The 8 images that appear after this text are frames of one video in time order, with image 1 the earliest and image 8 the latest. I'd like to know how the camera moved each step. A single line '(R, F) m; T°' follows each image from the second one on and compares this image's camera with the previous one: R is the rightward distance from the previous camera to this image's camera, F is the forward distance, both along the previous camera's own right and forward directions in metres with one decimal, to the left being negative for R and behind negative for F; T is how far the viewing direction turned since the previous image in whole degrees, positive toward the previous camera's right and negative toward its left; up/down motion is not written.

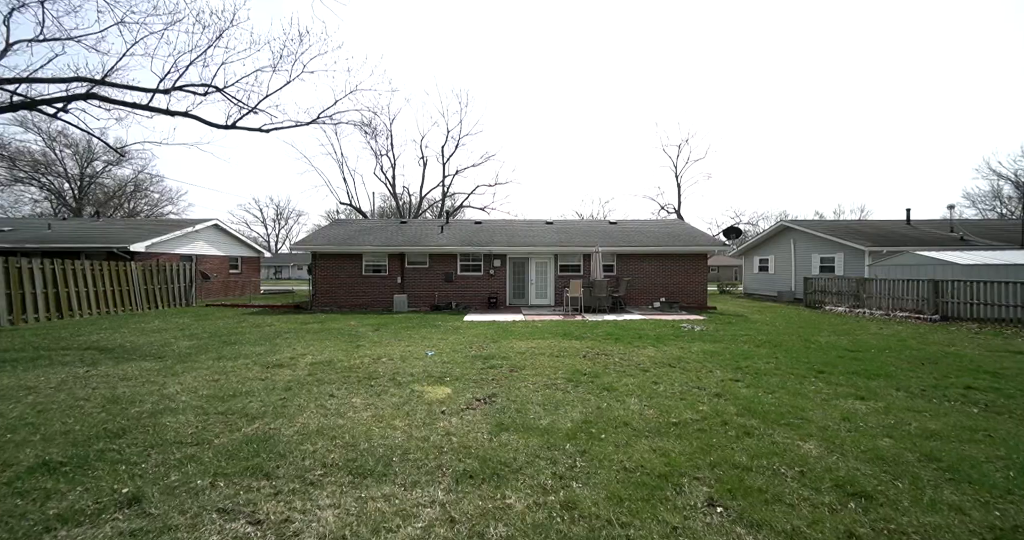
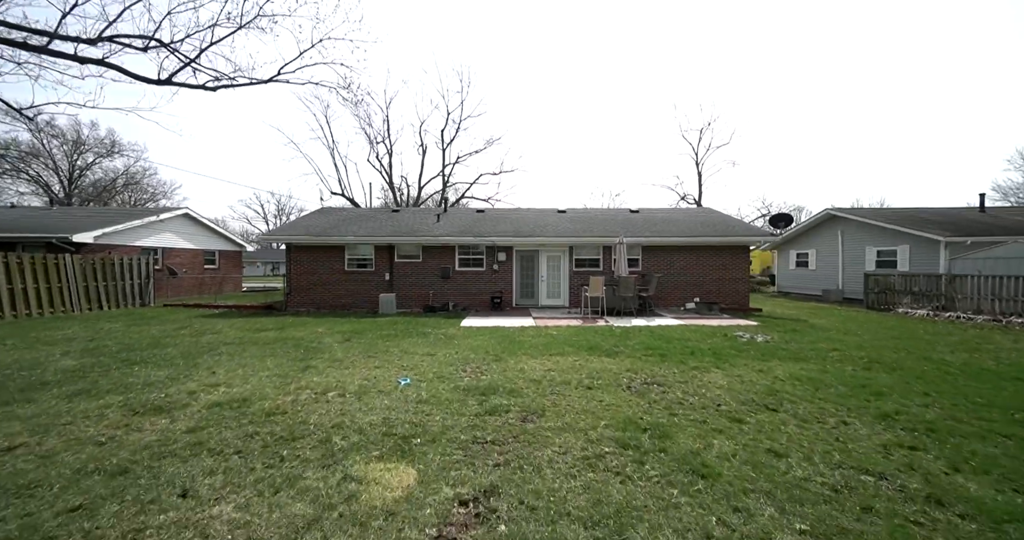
(-0.1, +2.0) m; -1°
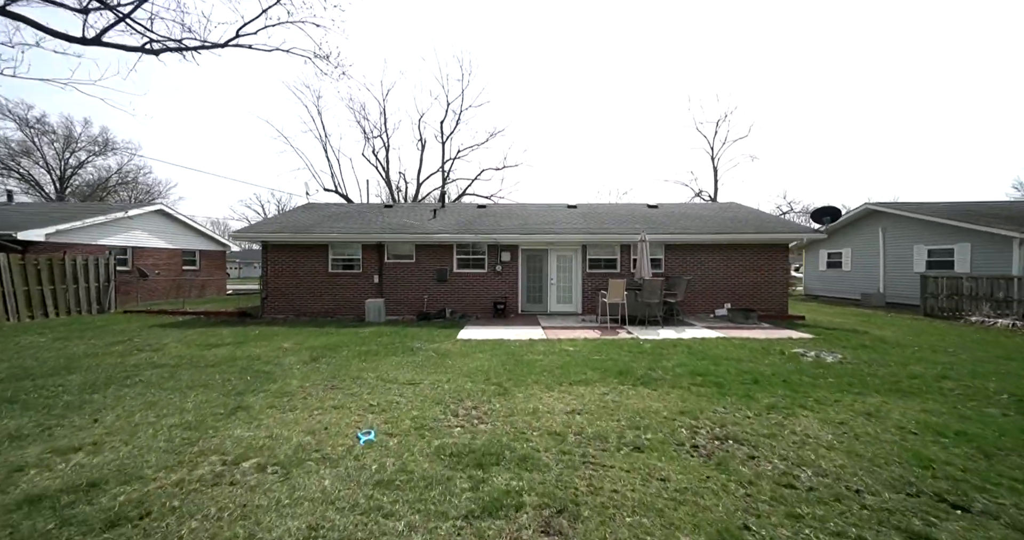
(-0.1, +1.5) m; 0°
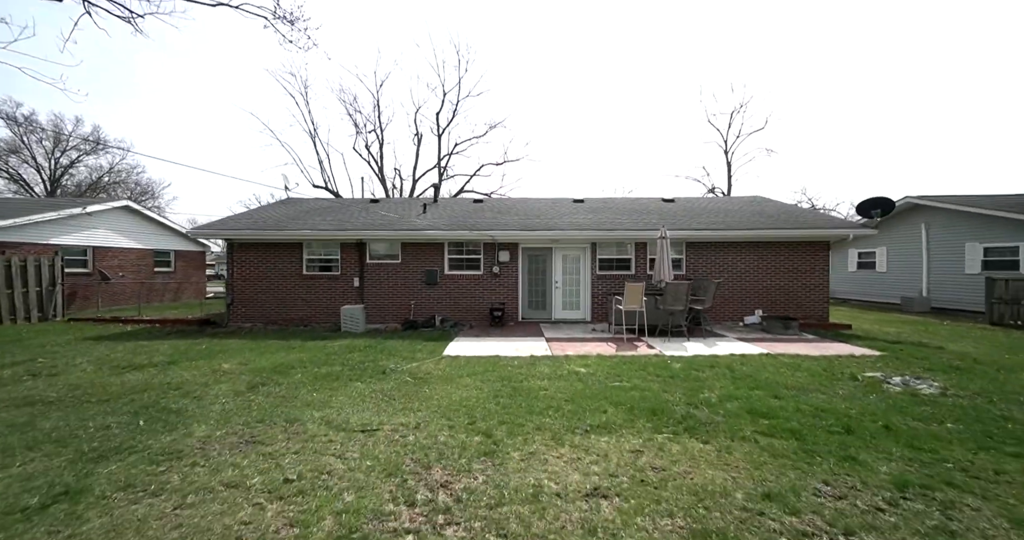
(+0.1, +1.4) m; 0°
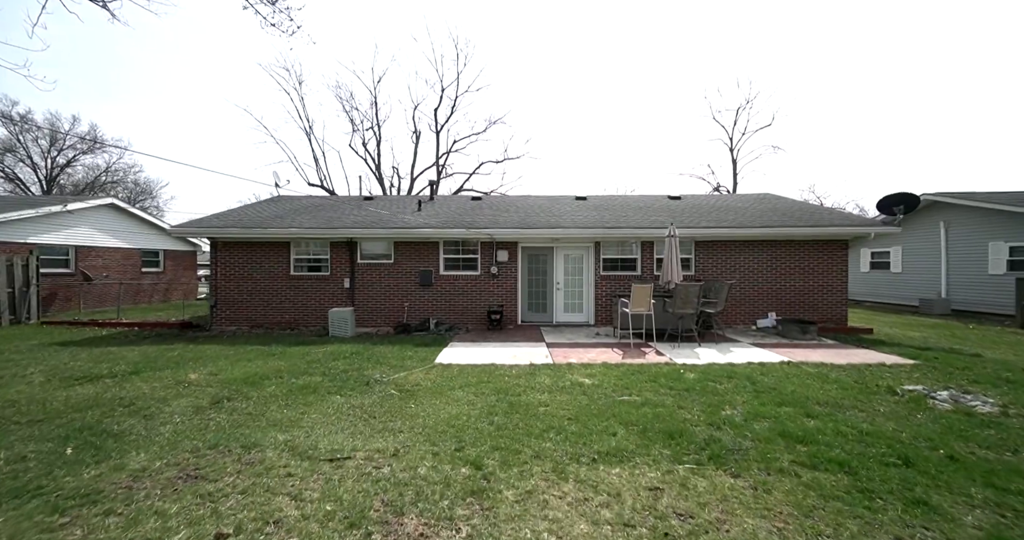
(0.0, +0.5) m; 0°
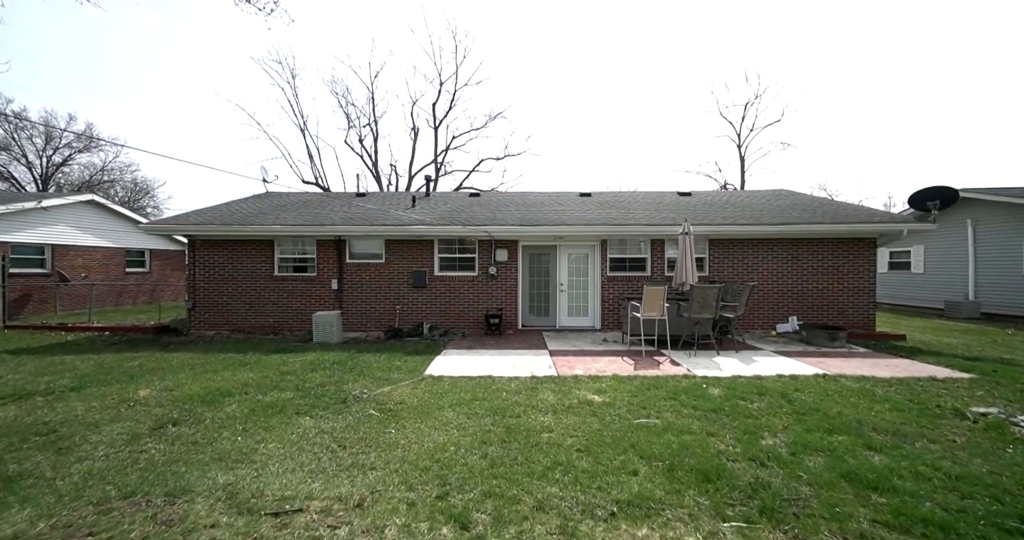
(0.0, +0.7) m; 0°
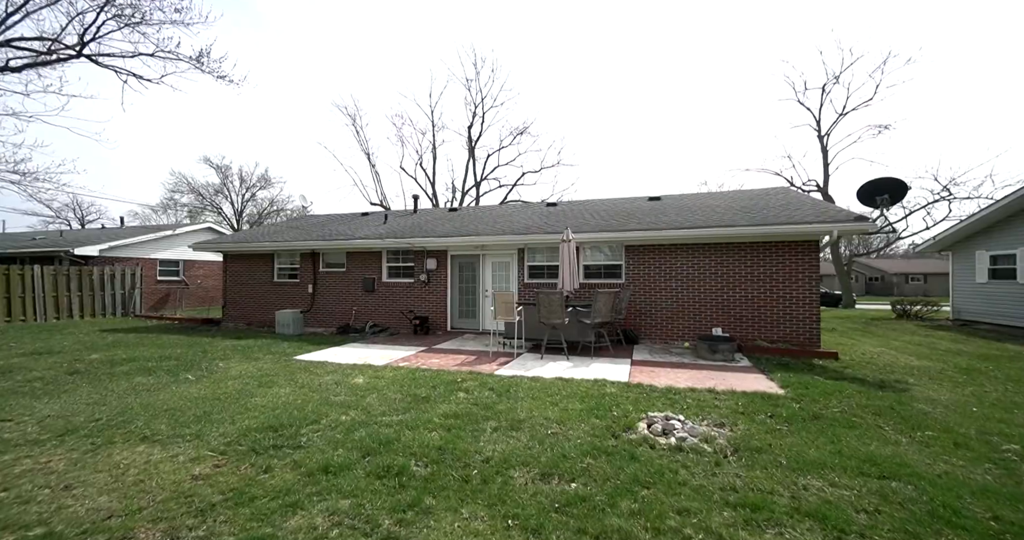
(+4.4, -0.1) m; -17°
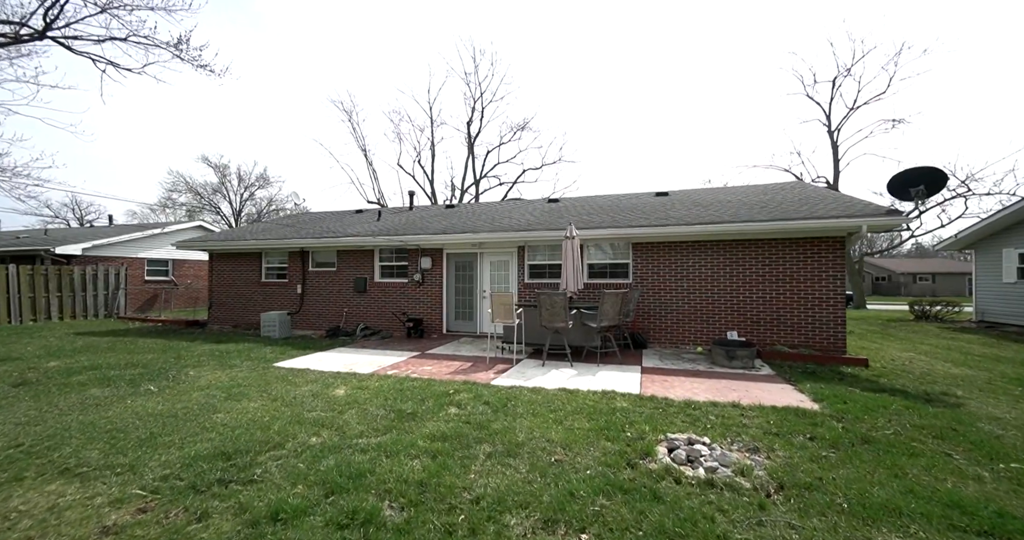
(0.0, +0.6) m; 0°
